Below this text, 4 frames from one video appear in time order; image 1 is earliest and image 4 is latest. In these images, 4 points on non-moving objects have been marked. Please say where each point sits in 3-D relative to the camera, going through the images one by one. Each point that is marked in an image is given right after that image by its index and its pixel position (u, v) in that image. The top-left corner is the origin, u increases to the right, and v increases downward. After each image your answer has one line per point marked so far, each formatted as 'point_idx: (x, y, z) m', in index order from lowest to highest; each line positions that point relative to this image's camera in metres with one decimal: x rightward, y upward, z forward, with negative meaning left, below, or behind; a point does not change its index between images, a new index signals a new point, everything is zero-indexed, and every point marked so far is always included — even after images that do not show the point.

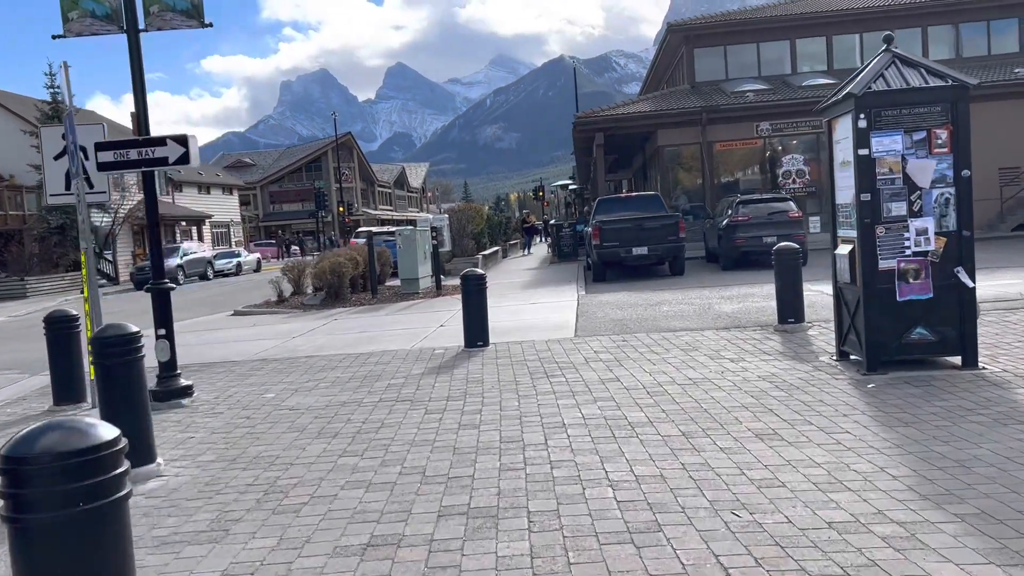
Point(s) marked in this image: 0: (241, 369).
0: (-3.3, -1.0, +10.3) m
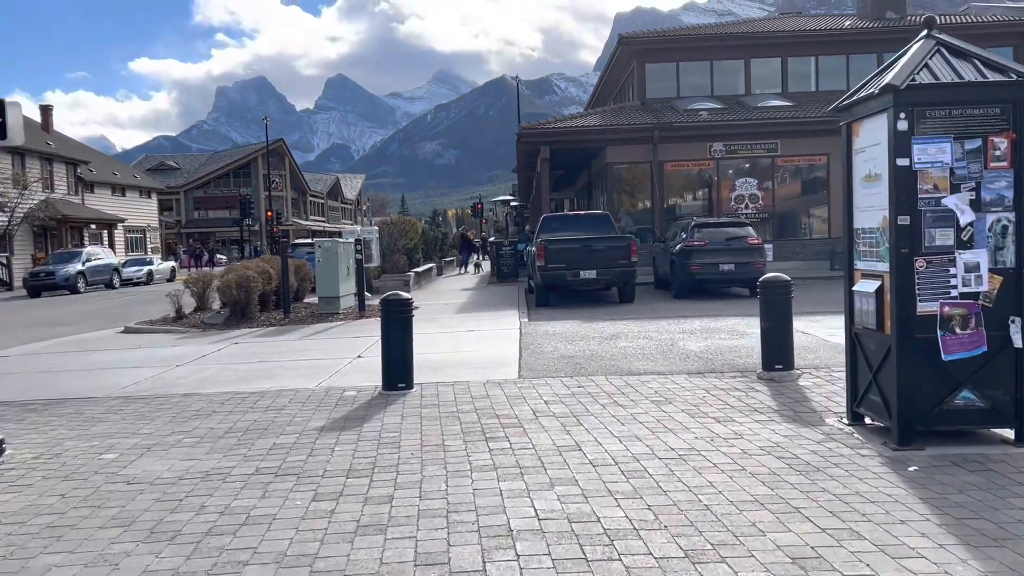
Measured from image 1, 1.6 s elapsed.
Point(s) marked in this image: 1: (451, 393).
0: (-4.0, -1.2, +8.1) m
1: (-0.6, -1.0, +8.0) m
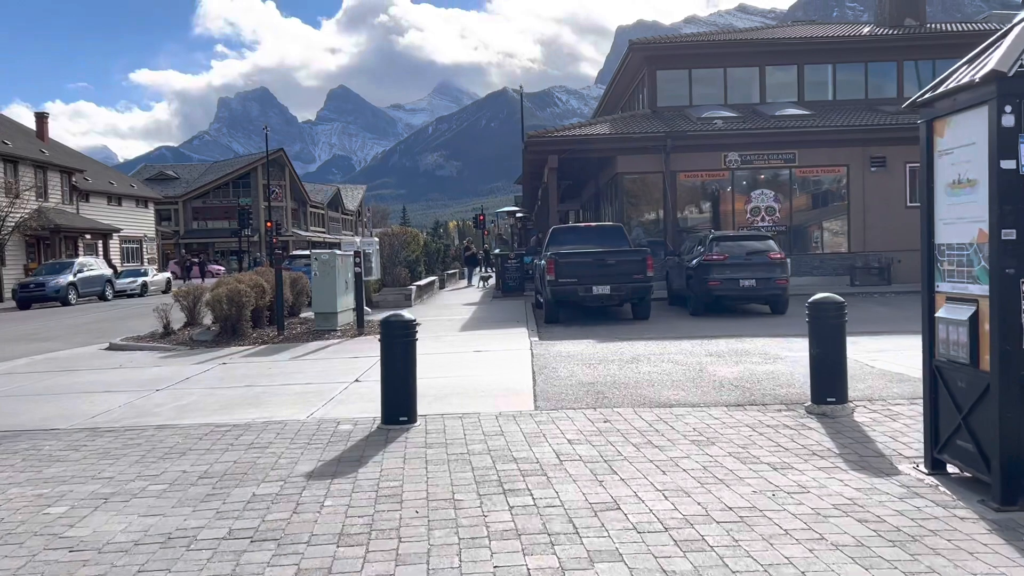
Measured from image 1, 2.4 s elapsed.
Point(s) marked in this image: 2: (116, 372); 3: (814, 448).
0: (-3.9, -1.3, +7.1) m
1: (-0.4, -1.2, +7.0) m
2: (-5.7, -1.2, +12.0) m
3: (+2.2, -1.2, +6.2) m
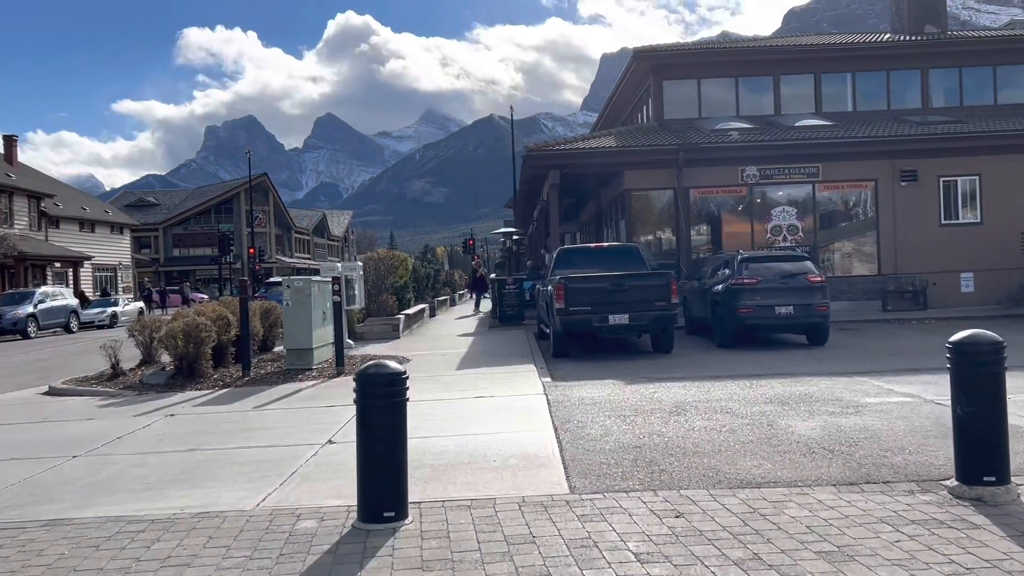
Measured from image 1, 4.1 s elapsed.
0: (-3.7, -1.6, +4.9) m
1: (-0.2, -1.4, +4.9) m
2: (-5.6, -1.6, +9.8) m
3: (+2.4, -1.4, +4.1) m
